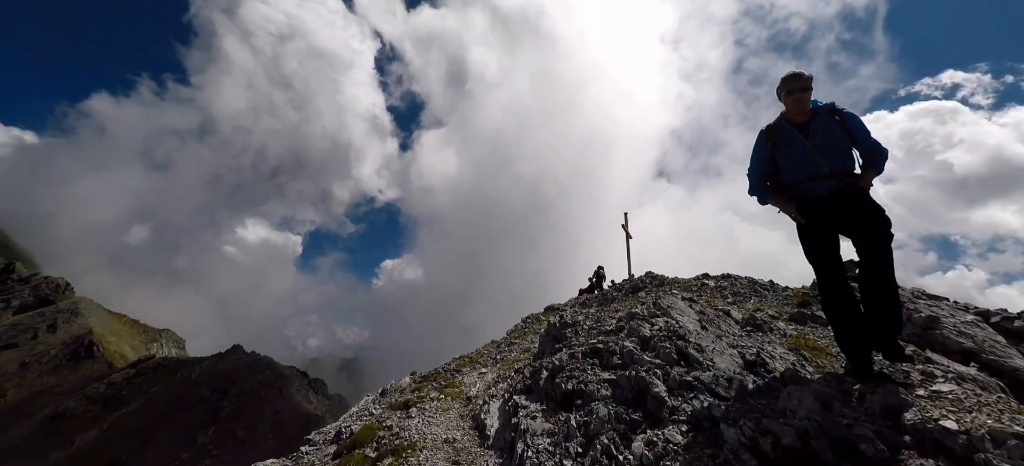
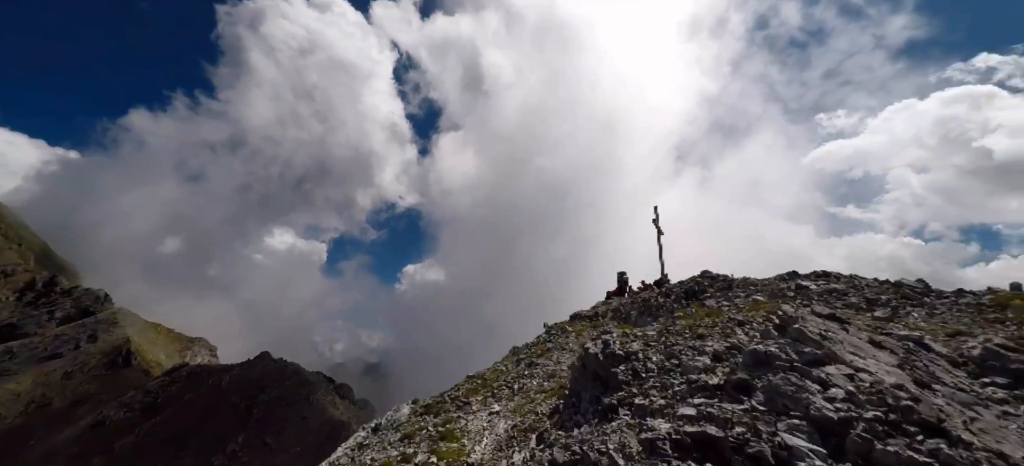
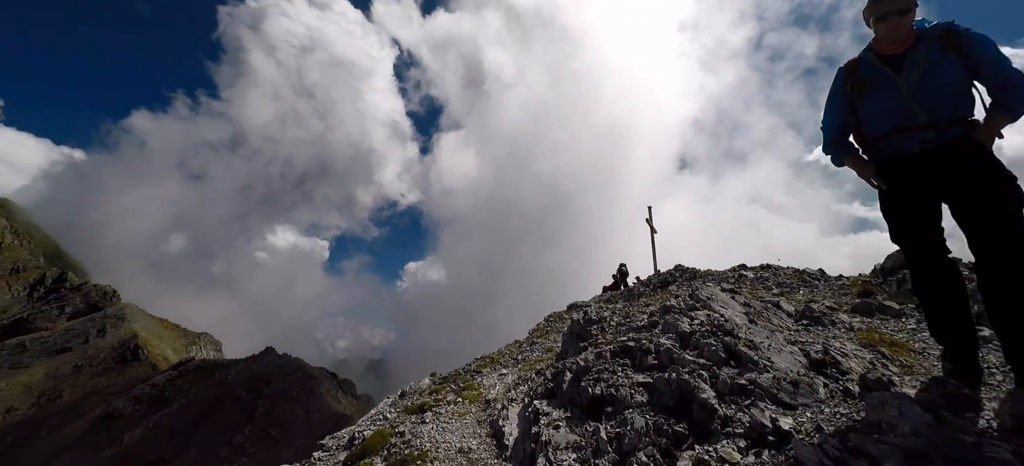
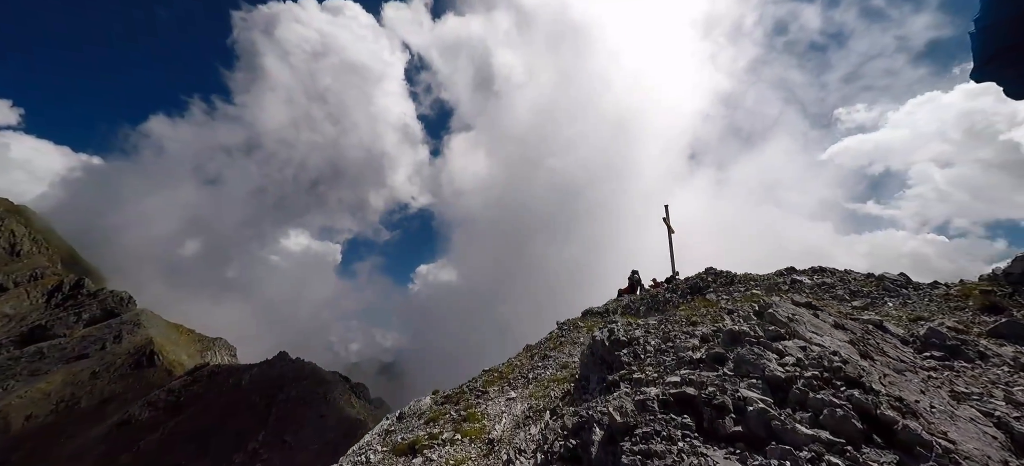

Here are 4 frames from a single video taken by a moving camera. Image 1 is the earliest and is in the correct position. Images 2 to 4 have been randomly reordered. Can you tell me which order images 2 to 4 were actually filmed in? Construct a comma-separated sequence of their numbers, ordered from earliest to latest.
3, 4, 2
